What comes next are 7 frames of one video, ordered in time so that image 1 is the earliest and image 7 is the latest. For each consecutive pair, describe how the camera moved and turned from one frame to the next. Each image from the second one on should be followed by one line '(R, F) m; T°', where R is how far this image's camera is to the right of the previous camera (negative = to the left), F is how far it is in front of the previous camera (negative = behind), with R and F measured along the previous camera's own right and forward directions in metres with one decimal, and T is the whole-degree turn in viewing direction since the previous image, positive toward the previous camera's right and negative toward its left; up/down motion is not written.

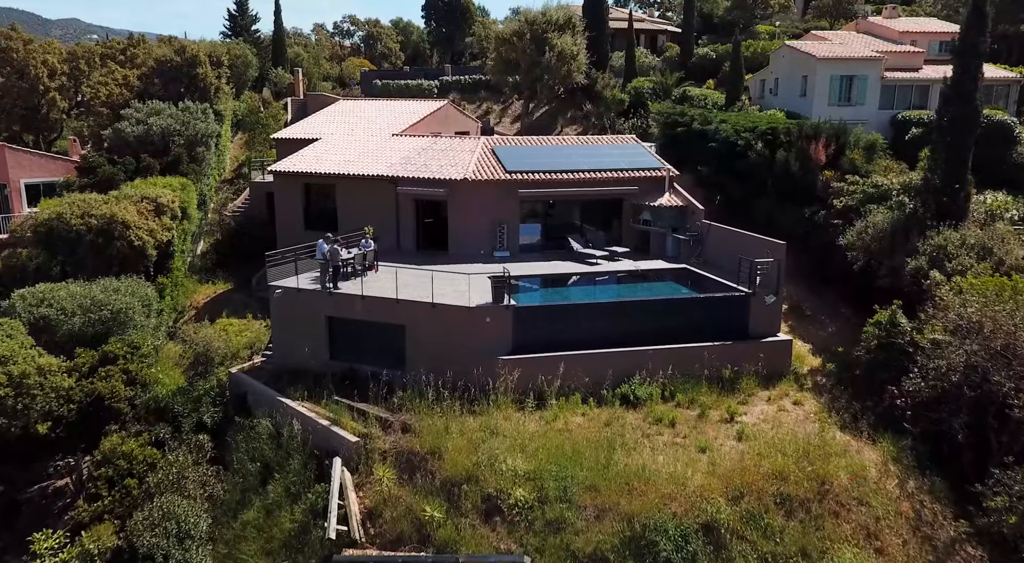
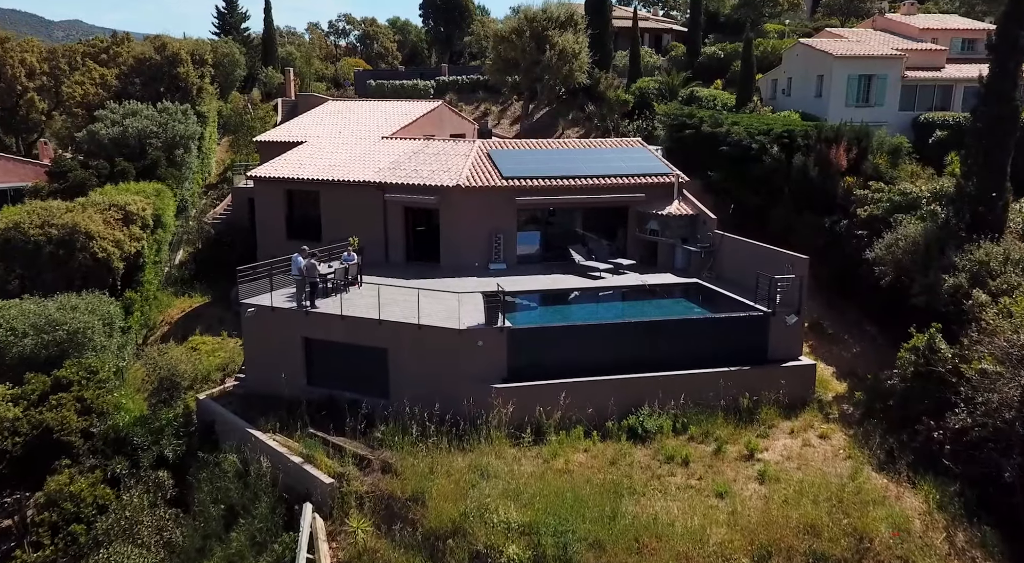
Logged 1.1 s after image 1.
(+0.2, +2.3) m; 0°
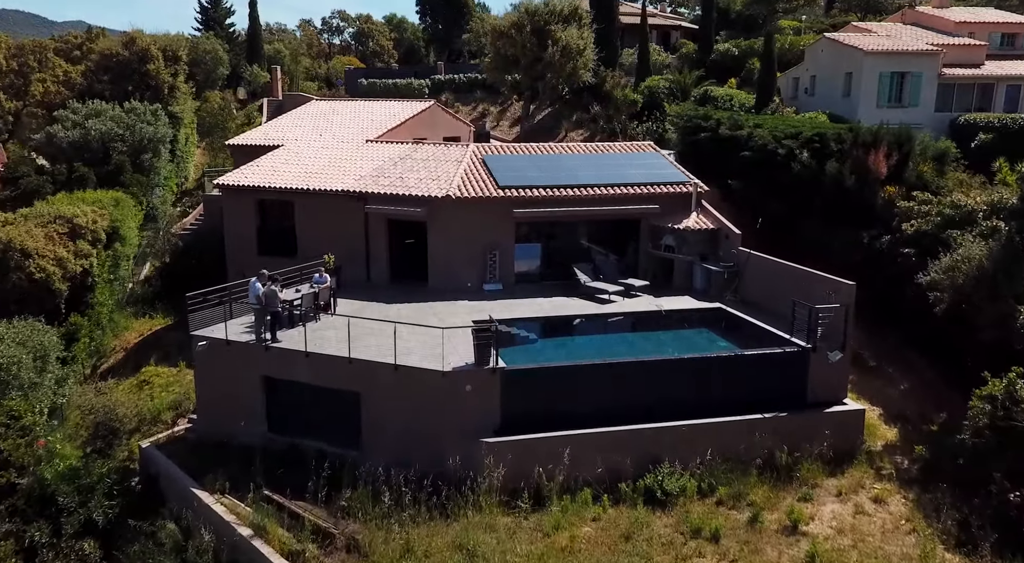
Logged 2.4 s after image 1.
(+0.2, +3.3) m; 0°
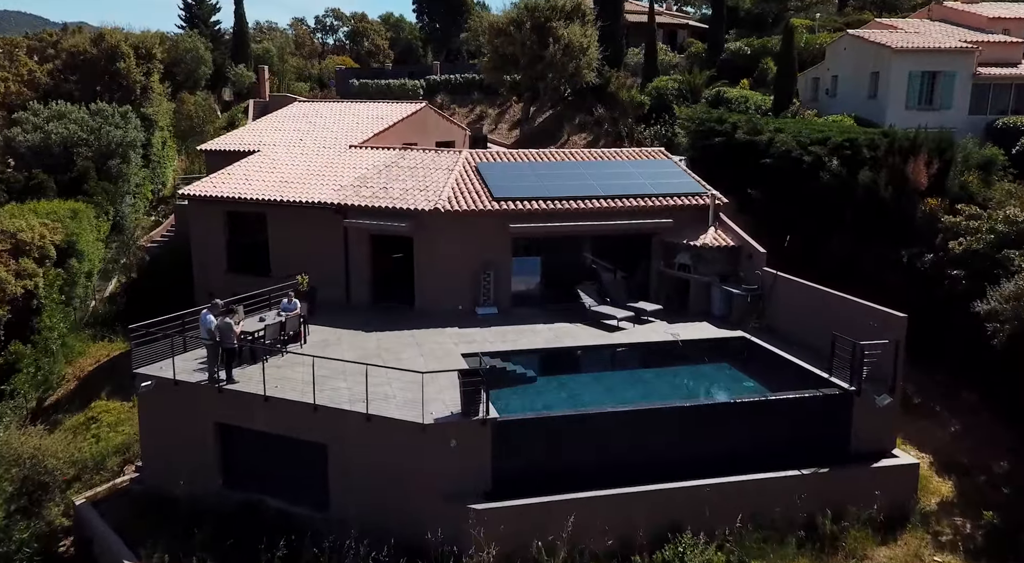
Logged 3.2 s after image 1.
(+0.1, +2.7) m; 0°
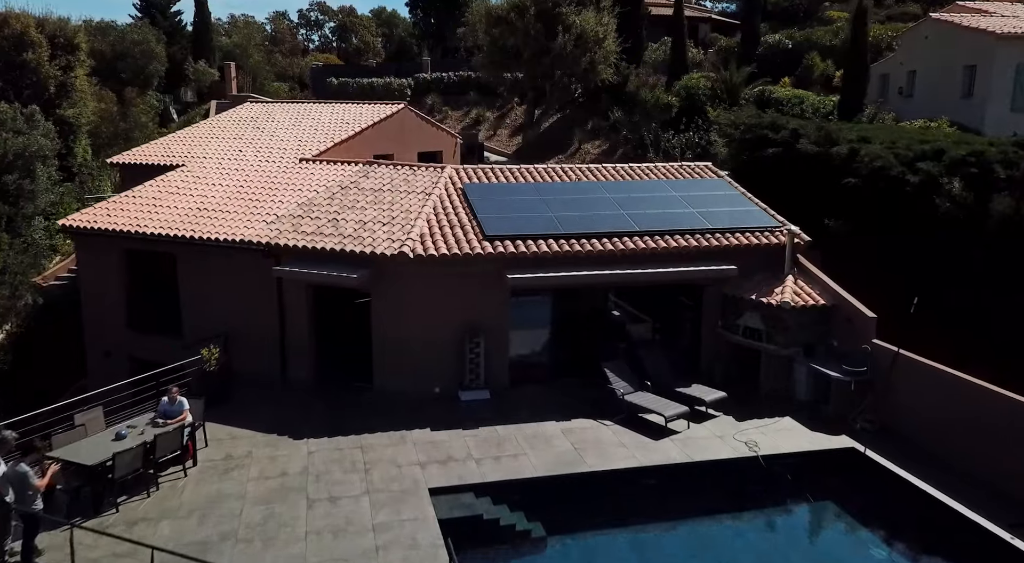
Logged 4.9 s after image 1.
(+0.1, +6.7) m; 0°
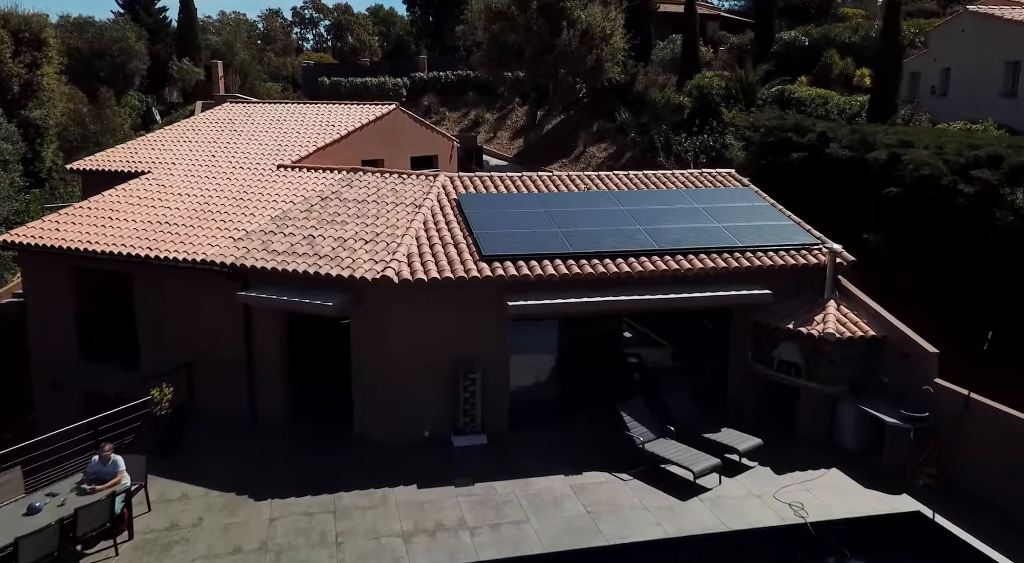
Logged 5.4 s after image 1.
(0.0, +2.2) m; 0°
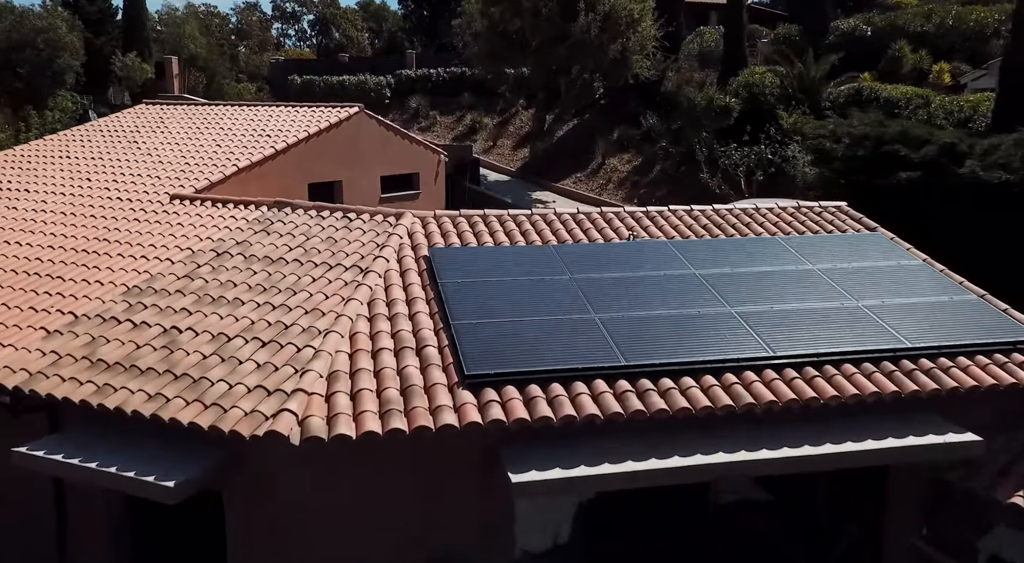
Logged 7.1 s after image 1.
(0.0, +6.4) m; 0°
